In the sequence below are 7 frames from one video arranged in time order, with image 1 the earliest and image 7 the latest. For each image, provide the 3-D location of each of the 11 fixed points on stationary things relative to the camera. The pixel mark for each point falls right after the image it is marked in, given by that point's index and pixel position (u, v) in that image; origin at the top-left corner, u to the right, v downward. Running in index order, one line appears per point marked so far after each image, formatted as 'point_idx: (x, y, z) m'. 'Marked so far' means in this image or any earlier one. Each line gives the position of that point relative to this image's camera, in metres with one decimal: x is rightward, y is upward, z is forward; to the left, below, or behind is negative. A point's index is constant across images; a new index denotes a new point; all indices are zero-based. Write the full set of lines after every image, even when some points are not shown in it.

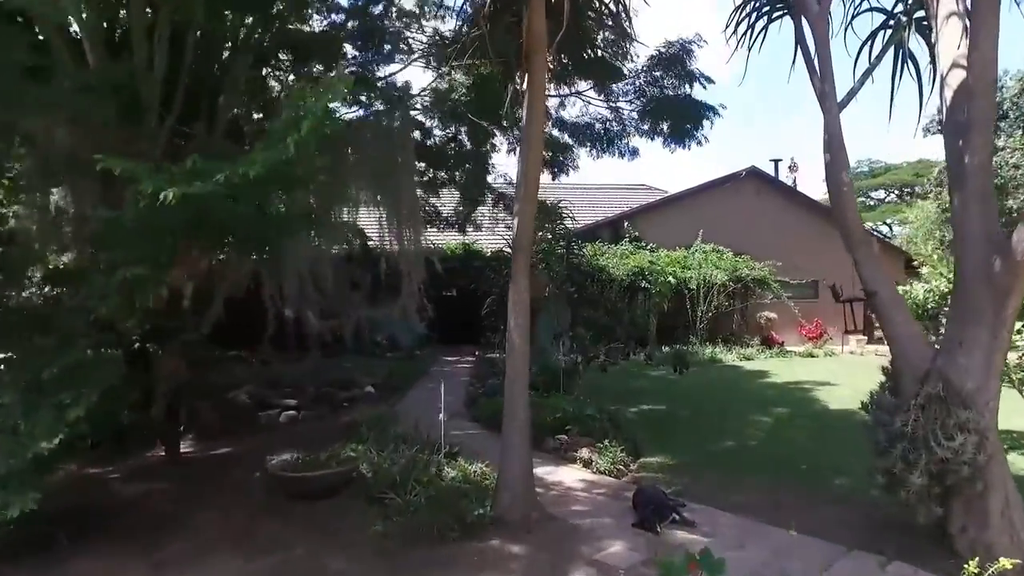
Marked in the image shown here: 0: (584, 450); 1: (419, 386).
0: (+0.7, -1.5, +6.1) m
1: (-1.6, -1.7, +11.1) m
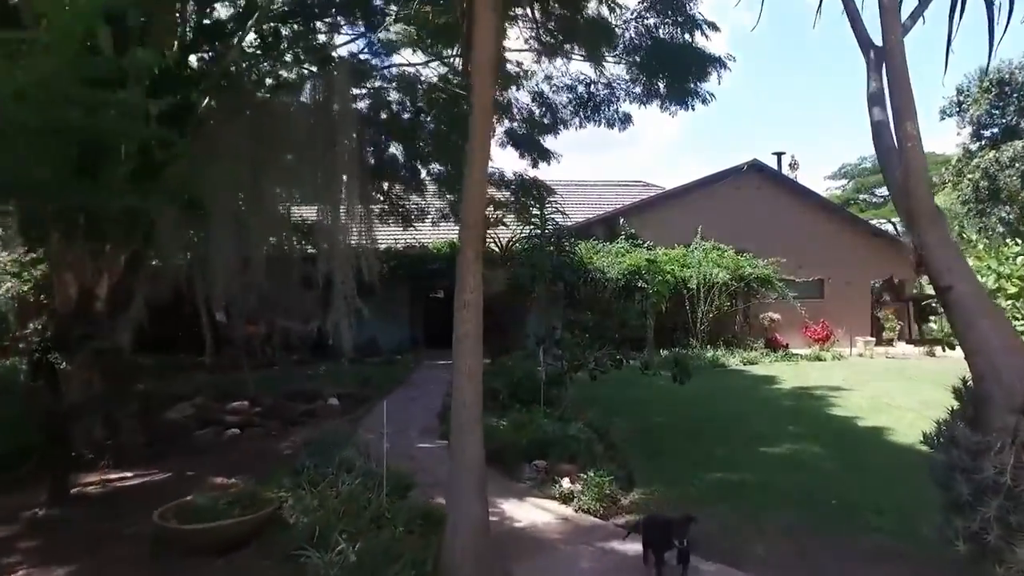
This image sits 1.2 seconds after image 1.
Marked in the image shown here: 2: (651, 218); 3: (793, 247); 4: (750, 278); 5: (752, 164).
0: (+0.4, -1.5, +5.1) m
1: (-1.8, -1.7, +10.1) m
2: (+4.0, +2.1, +19.6) m
3: (+8.4, +1.2, +20.0) m
4: (+6.1, +0.2, +17.0) m
5: (+7.0, +3.7, +19.6) m
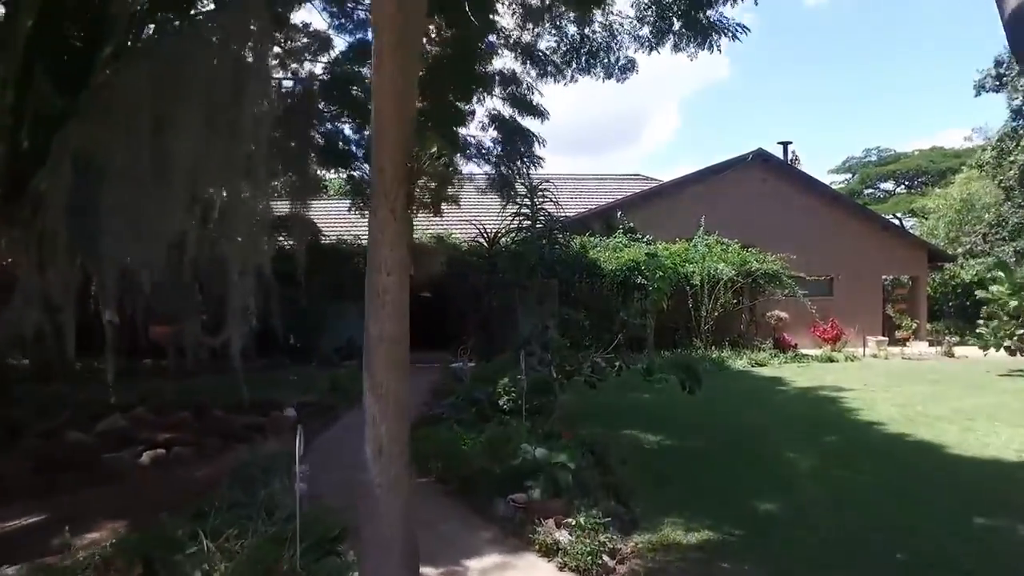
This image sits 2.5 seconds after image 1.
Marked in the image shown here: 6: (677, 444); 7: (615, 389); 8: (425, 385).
0: (+0.2, -1.4, +4.0) m
1: (-2.0, -1.6, +9.0) m
2: (+3.8, +2.2, +18.5) m
3: (+8.2, +1.3, +18.9) m
4: (+5.8, +0.3, +16.0) m
5: (+6.8, +3.7, +18.5) m
6: (+1.6, -1.6, +6.7) m
7: (+1.4, -1.4, +9.2) m
8: (-1.3, -1.5, +10.1) m
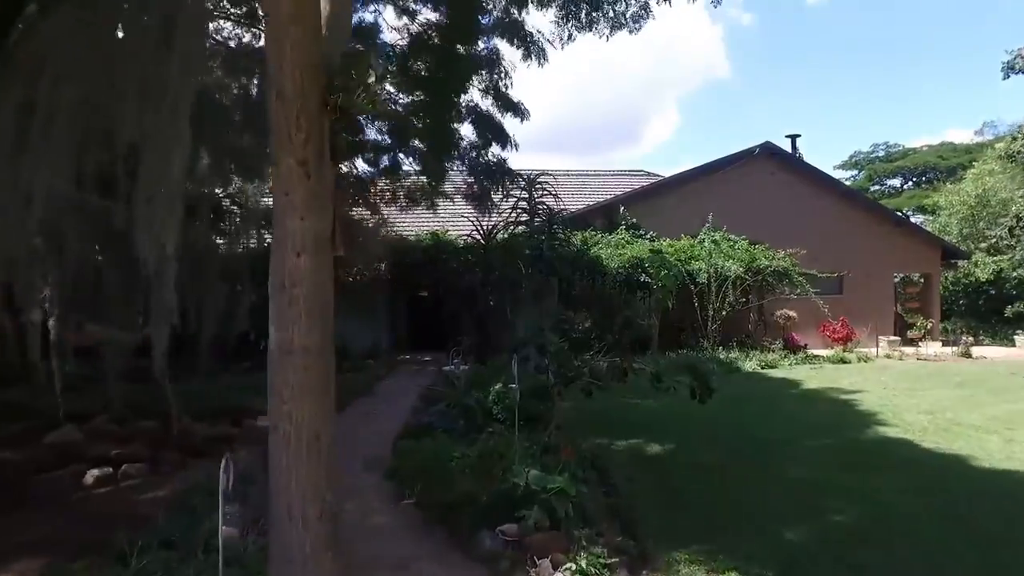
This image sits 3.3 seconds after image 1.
0: (+0.2, -1.4, +3.3) m
1: (-2.1, -1.6, +8.3) m
2: (+3.8, +2.2, +17.8) m
3: (+8.1, +1.4, +18.2) m
4: (+5.8, +0.4, +15.3) m
5: (+6.8, +3.8, +17.9) m
6: (+1.6, -1.5, +6.0) m
7: (+1.4, -1.4, +8.5) m
8: (-1.4, -1.5, +9.5) m
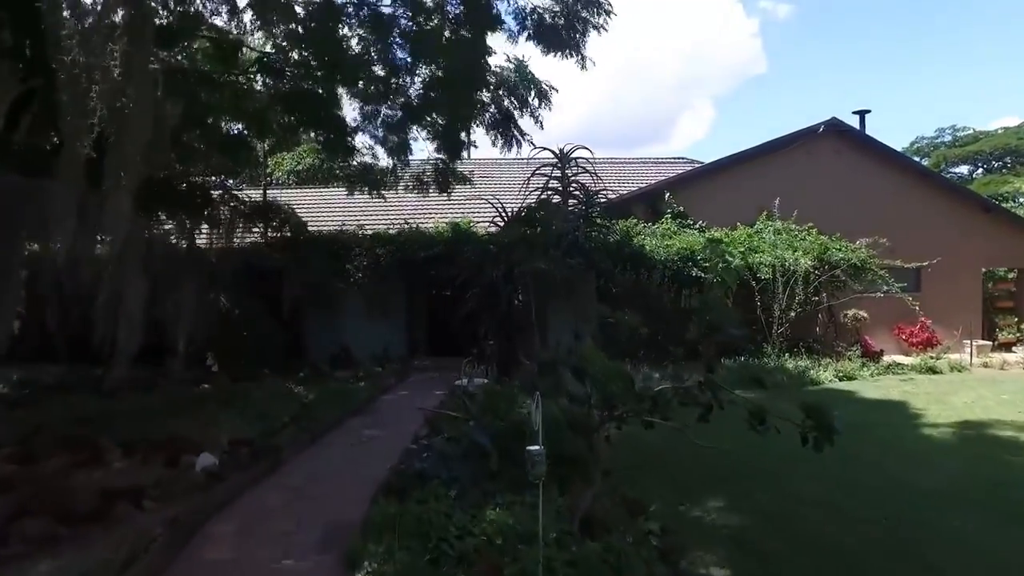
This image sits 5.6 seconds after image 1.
0: (+0.2, -1.3, +1.4) m
1: (-1.8, -1.5, +6.5) m
2: (+4.5, +2.3, +15.7) m
3: (+8.9, +1.5, +15.9) m
4: (+6.4, +0.4, +13.1) m
5: (+7.5, +3.9, +15.6) m
6: (+1.7, -1.5, +4.0) m
7: (+1.6, -1.3, +6.5) m
8: (-1.1, -1.4, +7.6) m
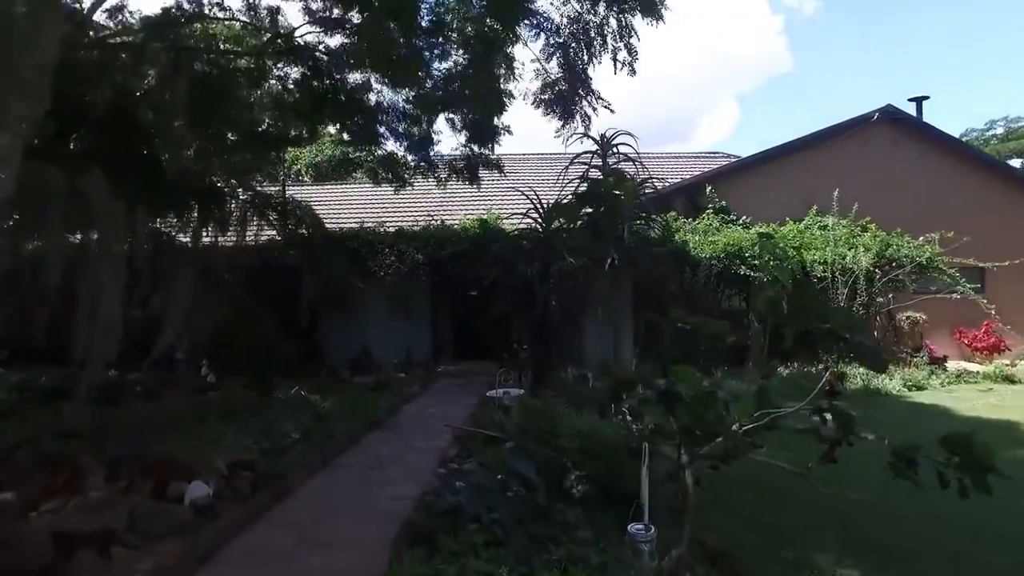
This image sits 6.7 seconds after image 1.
0: (+0.4, -1.3, +0.5) m
1: (-1.4, -1.5, +5.6) m
2: (+5.2, +2.3, +14.6) m
3: (+9.5, +1.4, +14.7) m
4: (+7.0, +0.4, +11.9) m
5: (+8.1, +3.9, +14.4) m
6: (+2.0, -1.5, +3.1) m
7: (+2.0, -1.3, +5.5) m
8: (-0.6, -1.4, +6.7) m
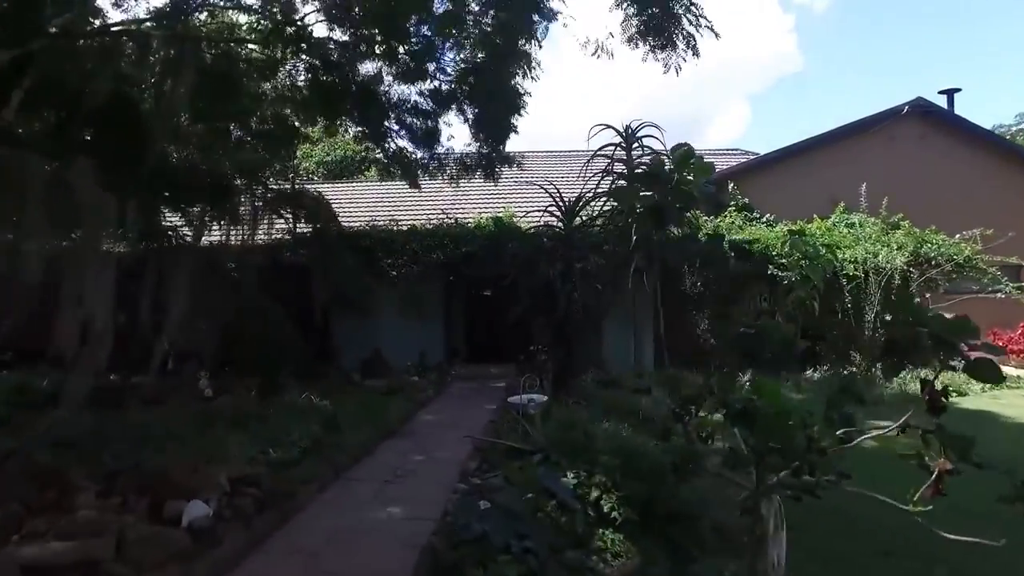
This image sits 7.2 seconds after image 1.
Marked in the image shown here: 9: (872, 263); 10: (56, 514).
0: (+0.5, -1.3, 0.0) m
1: (-1.2, -1.5, +5.2) m
2: (+5.5, +2.3, +14.1) m
3: (+9.9, +1.4, +14.1) m
4: (+7.3, +0.4, +11.4) m
5: (+8.5, +3.9, +13.9) m
6: (+2.2, -1.5, +2.6) m
7: (+2.2, -1.3, +5.1) m
8: (-0.4, -1.4, +6.3) m
9: (+6.1, +0.4, +11.2) m
10: (-2.8, -1.3, +4.1) m
